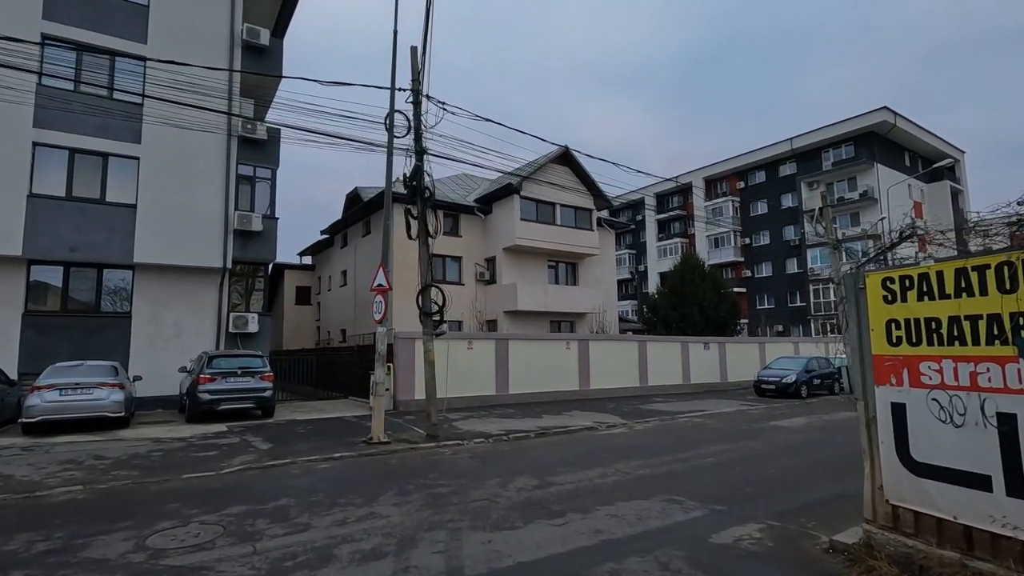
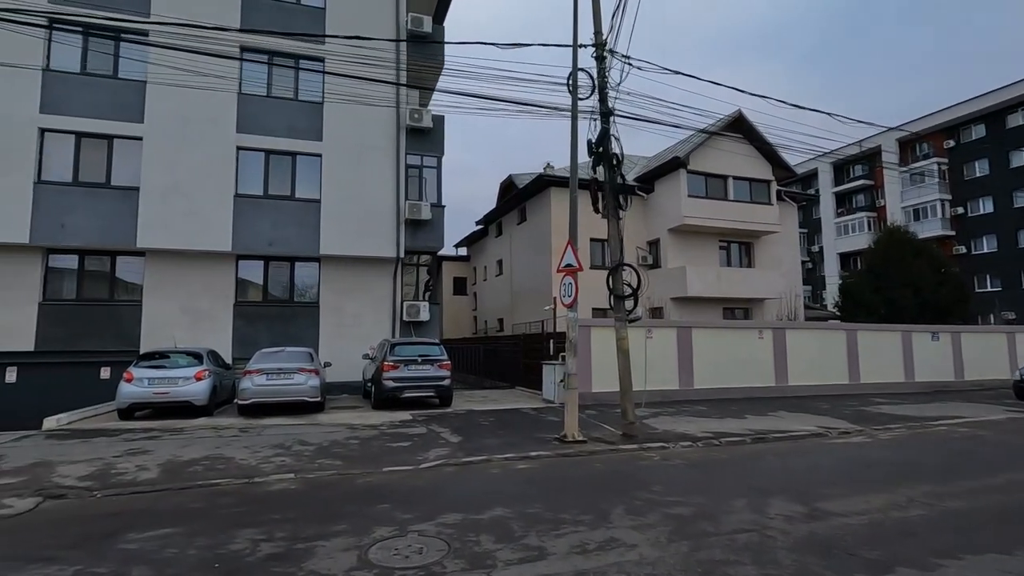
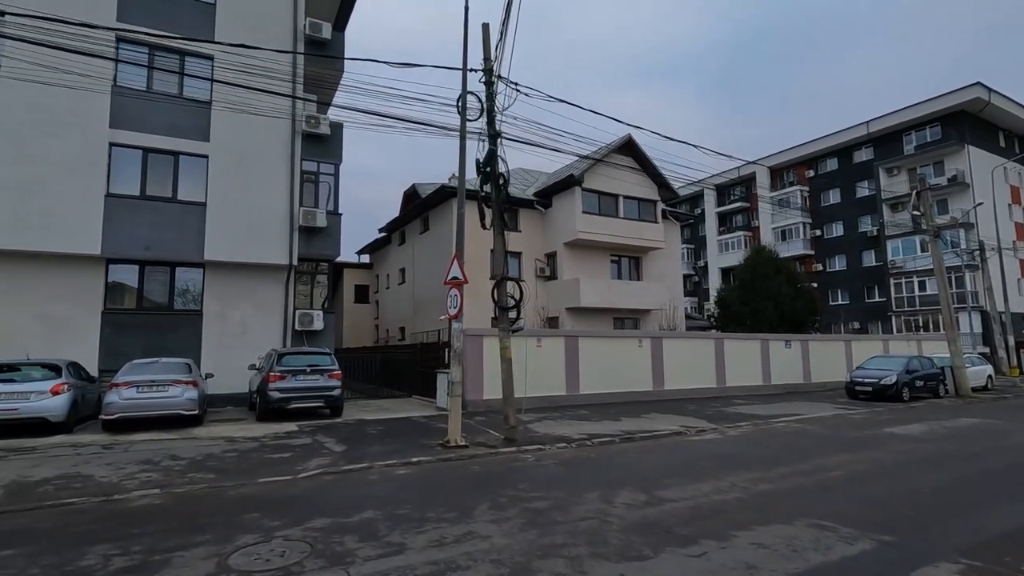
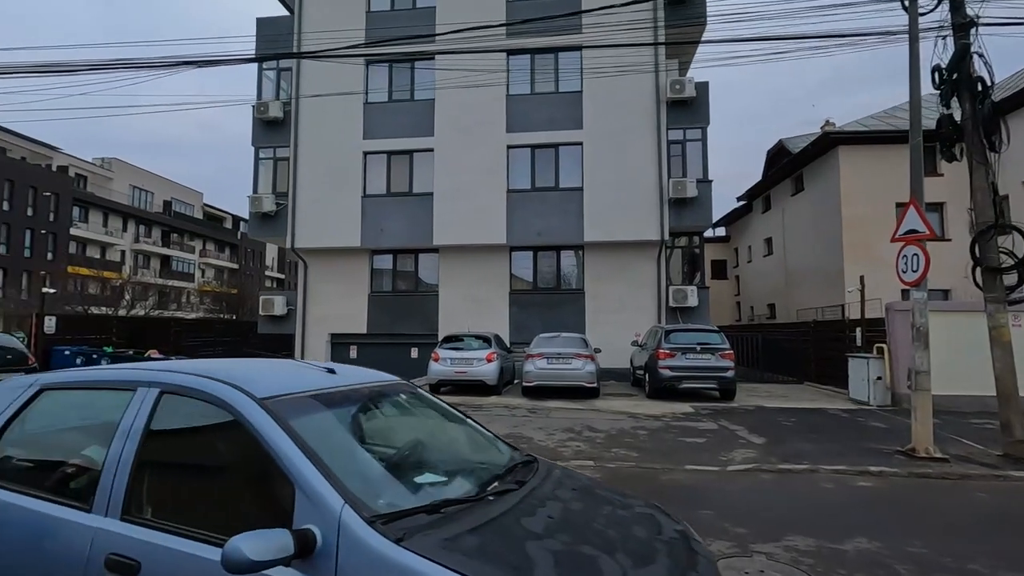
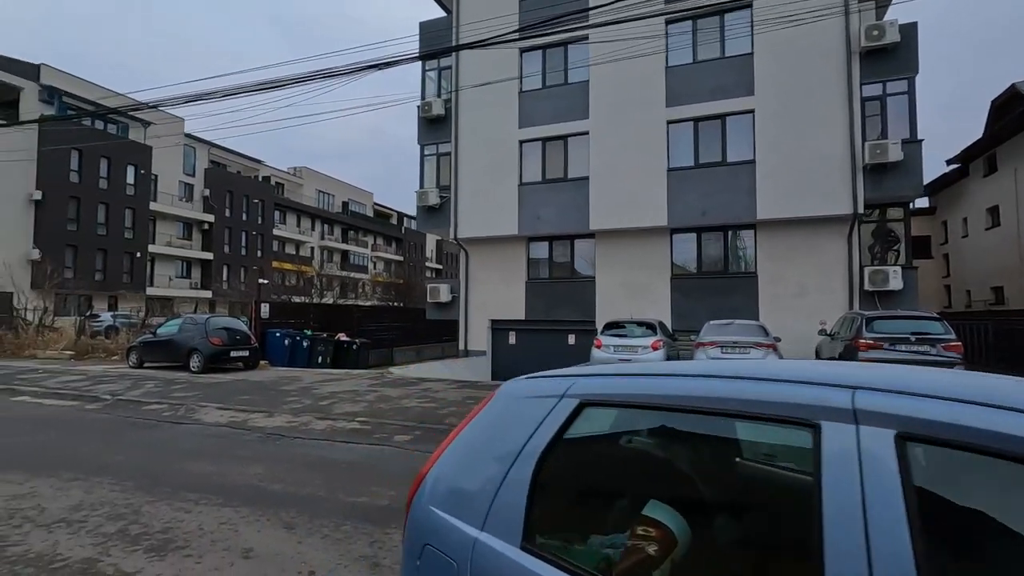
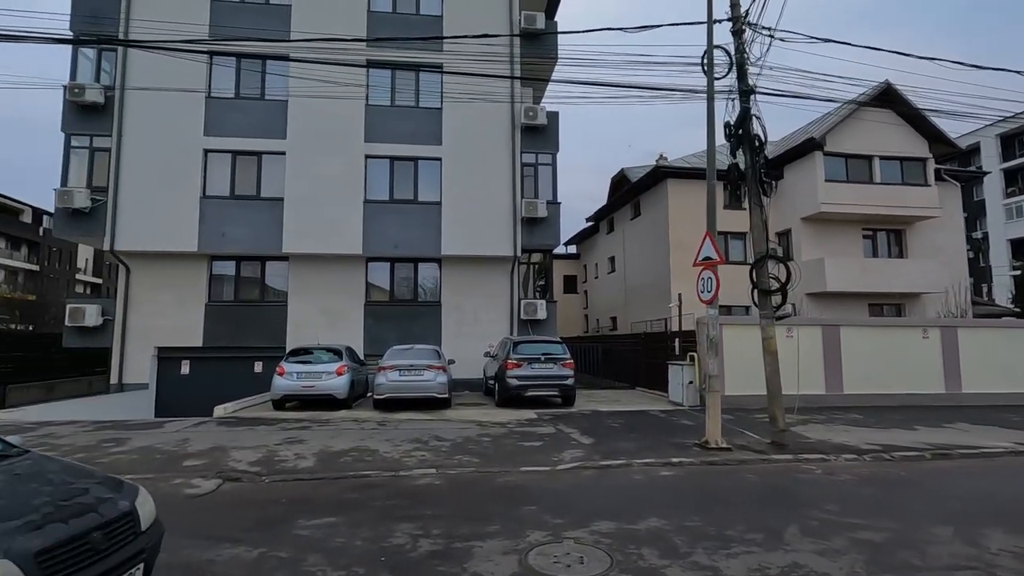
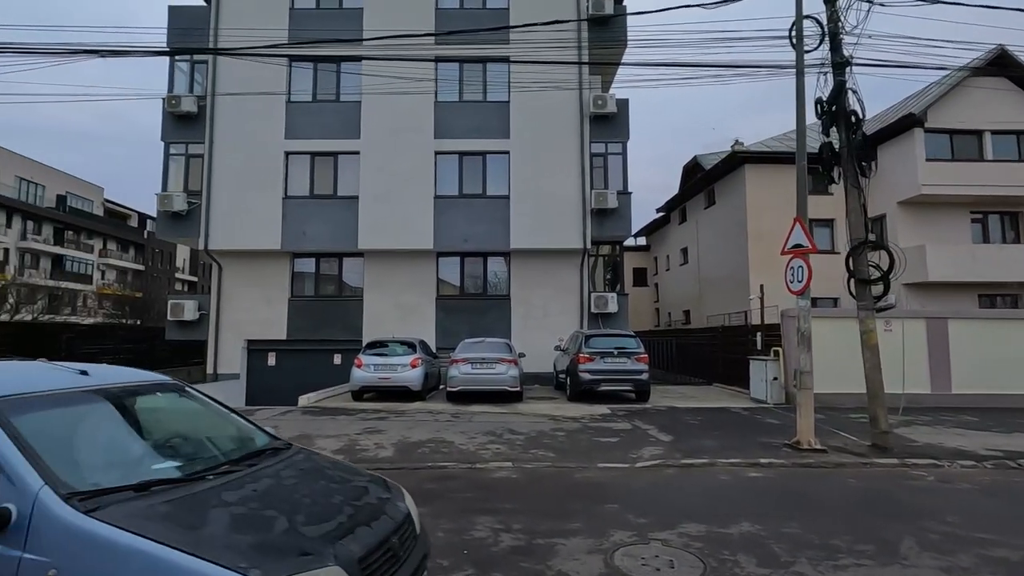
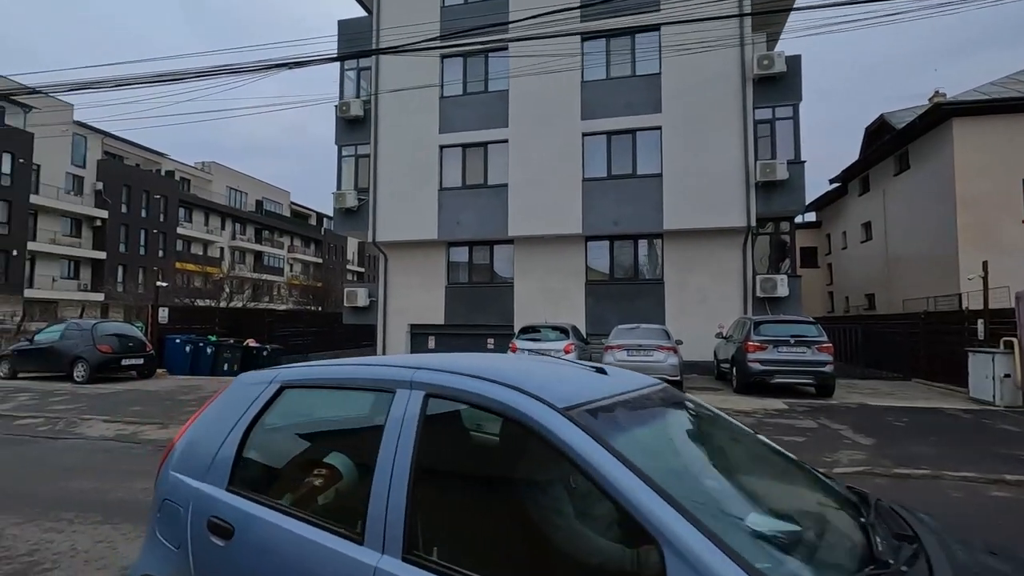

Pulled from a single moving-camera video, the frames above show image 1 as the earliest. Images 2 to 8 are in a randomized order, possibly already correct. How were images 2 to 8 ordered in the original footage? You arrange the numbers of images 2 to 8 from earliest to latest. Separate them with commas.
3, 2, 6, 7, 4, 8, 5
